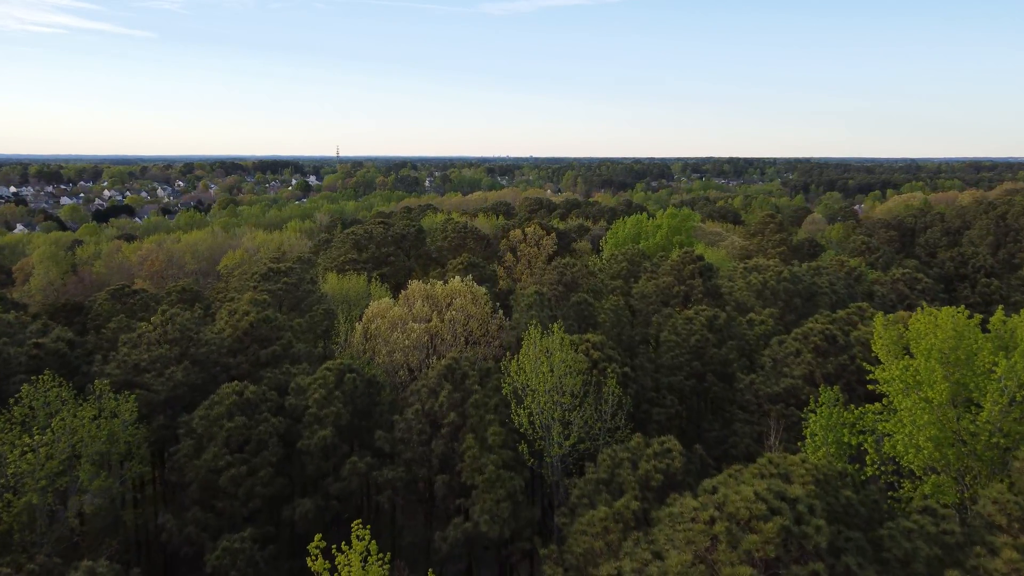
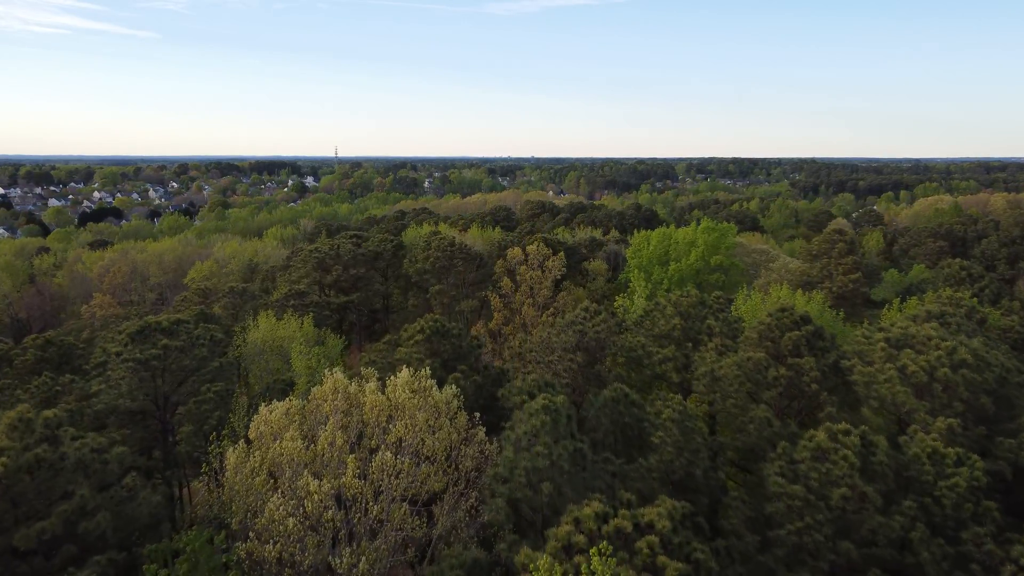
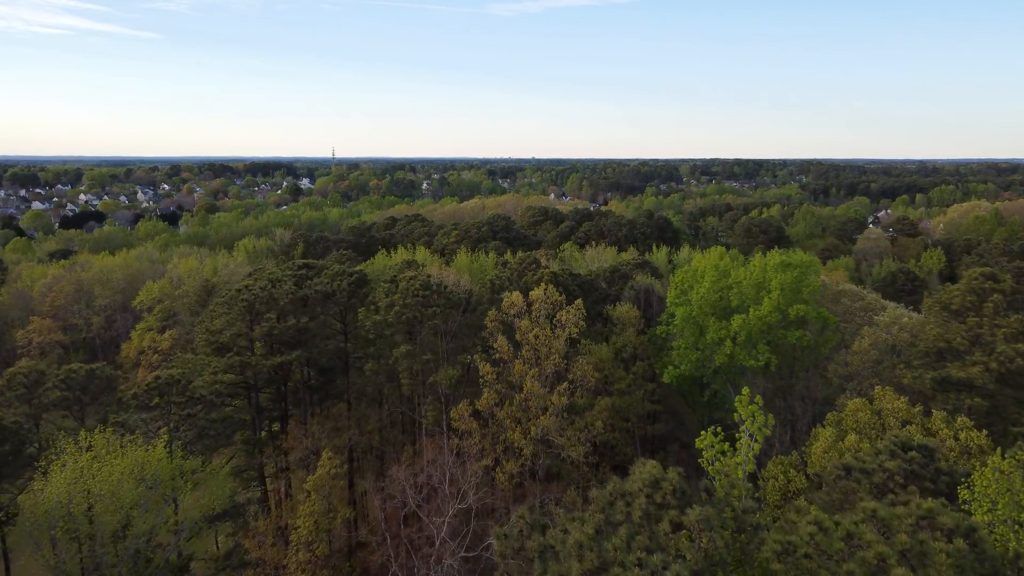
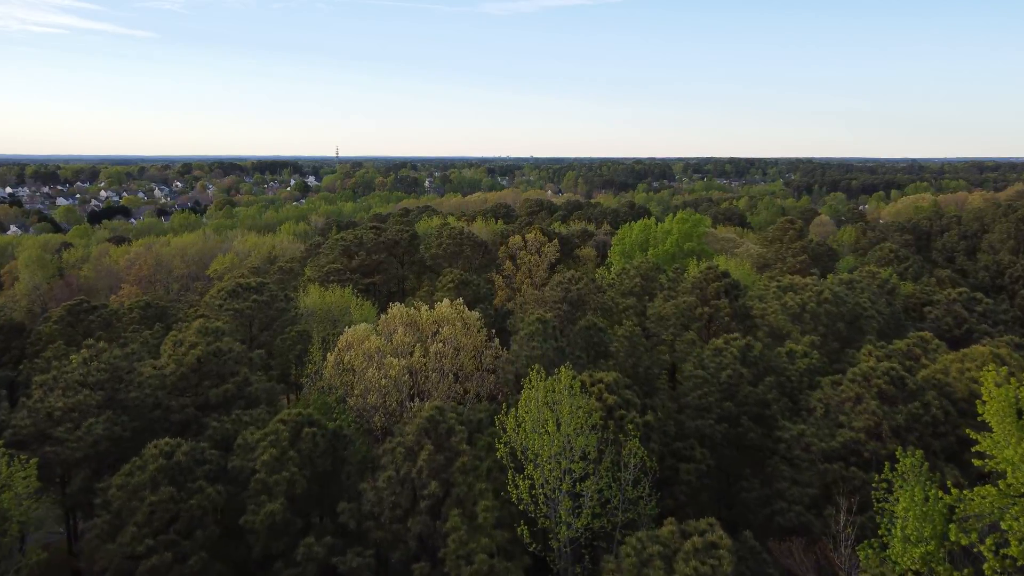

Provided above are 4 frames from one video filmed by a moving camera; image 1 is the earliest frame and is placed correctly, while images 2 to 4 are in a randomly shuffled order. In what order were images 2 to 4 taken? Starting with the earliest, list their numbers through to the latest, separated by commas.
4, 2, 3
